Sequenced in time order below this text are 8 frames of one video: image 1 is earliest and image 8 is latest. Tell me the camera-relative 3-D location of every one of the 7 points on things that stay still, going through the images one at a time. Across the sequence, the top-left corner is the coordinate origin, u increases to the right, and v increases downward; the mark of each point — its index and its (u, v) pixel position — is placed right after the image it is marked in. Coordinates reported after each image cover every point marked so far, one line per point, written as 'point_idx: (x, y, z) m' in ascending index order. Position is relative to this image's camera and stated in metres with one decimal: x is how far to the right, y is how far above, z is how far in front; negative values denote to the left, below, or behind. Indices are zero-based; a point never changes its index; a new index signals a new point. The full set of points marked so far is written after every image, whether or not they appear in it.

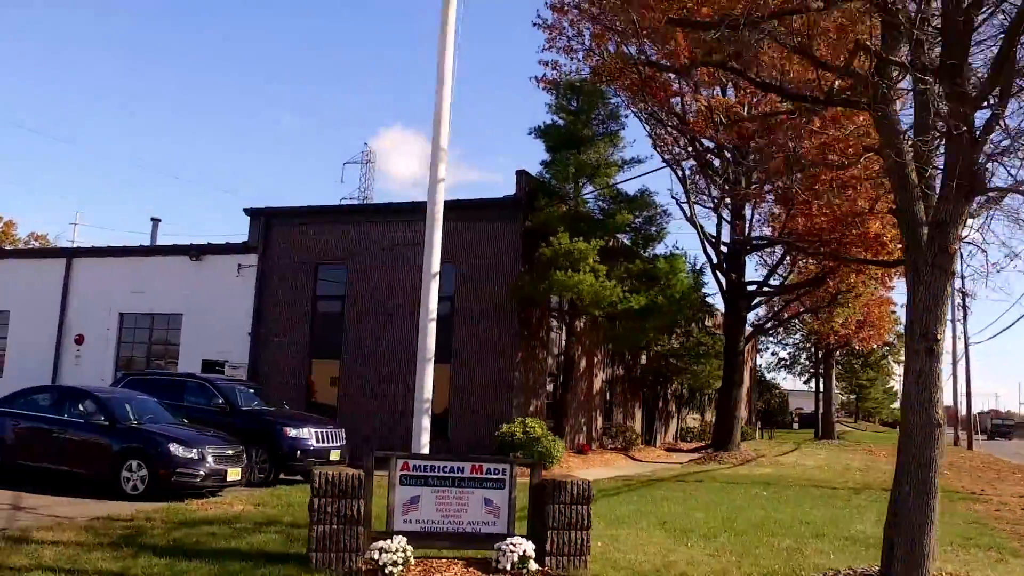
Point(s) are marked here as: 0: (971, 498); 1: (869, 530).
0: (+6.7, -3.1, +17.1) m
1: (+4.1, -2.7, +13.3) m
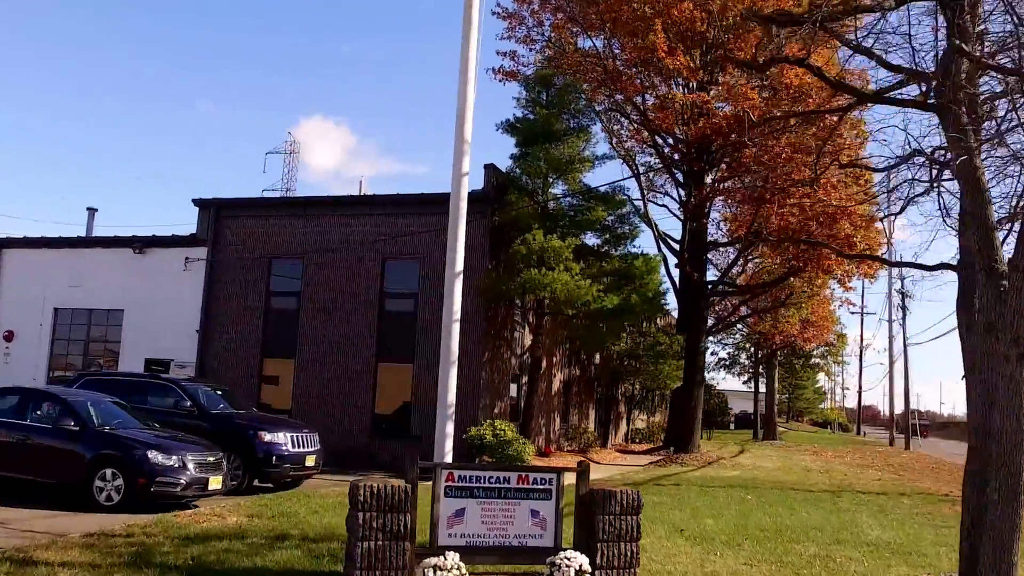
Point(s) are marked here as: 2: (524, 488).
0: (+6.4, -3.1, +17.2) m
1: (+4.2, -2.7, +13.1) m
2: (+0.1, -1.7, +9.7) m
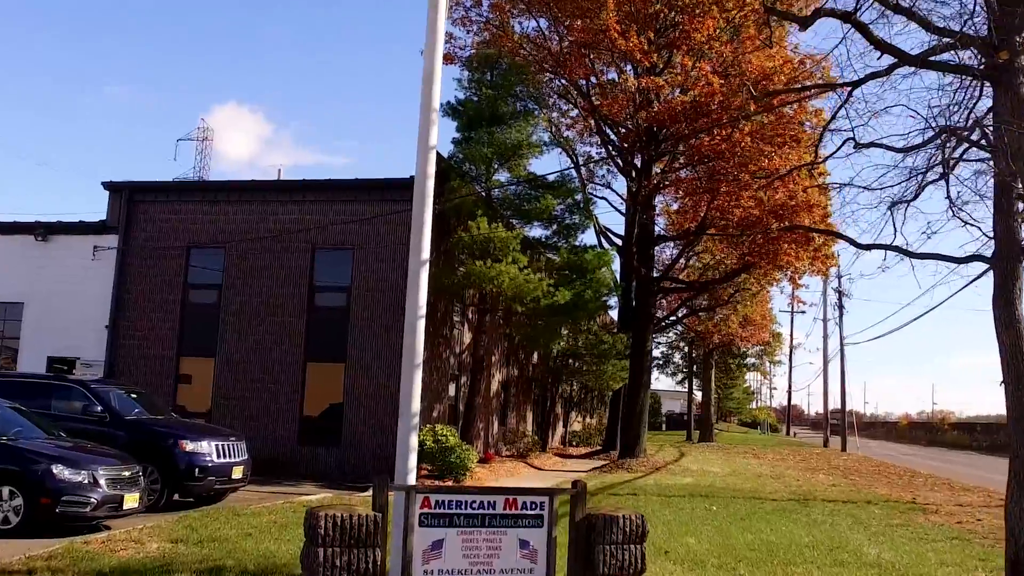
0: (+5.7, -3.1, +16.3) m
1: (+3.8, -2.7, +12.0) m
2: (0.0, -1.6, +8.3) m
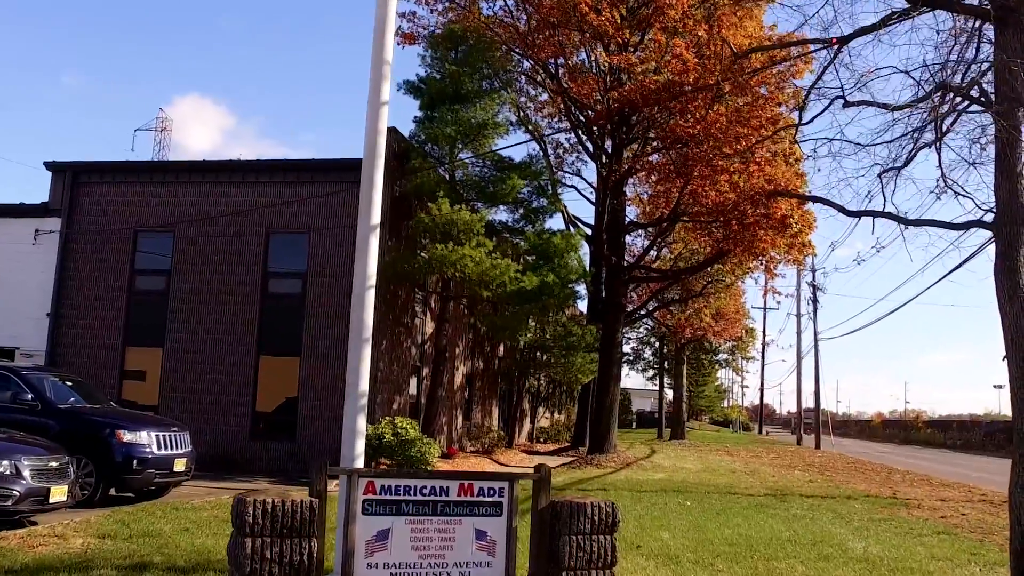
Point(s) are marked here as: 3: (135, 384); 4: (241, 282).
0: (+5.2, -2.9, +15.6) m
1: (+3.4, -2.5, +11.3) m
2: (-0.3, -1.3, +7.4) m
3: (-5.7, -1.5, +17.8) m
4: (-4.1, +0.1, +17.6) m
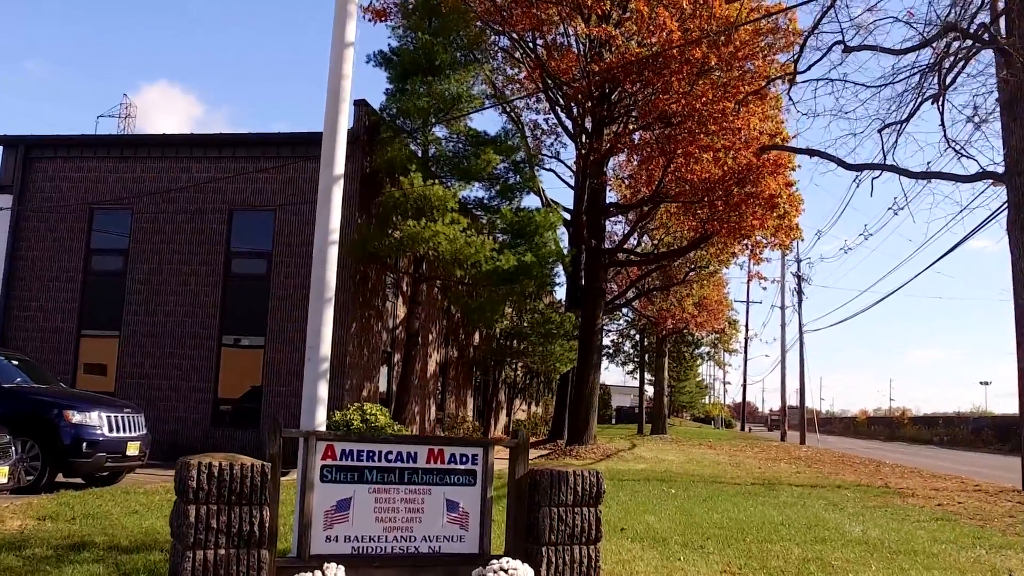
0: (+4.9, -2.6, +14.9) m
1: (+3.2, -2.2, +10.6) m
2: (-0.4, -1.0, +6.7) m
3: (-6.1, -1.2, +17.0) m
4: (-4.4, +0.4, +16.8) m
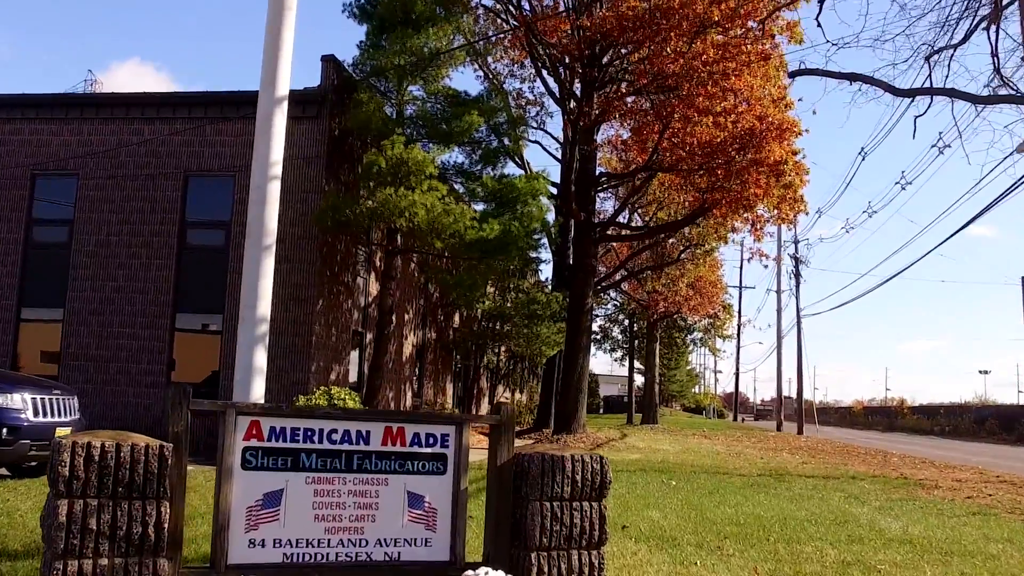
0: (+4.7, -2.3, +13.5) m
1: (+3.0, -1.9, +9.1) m
2: (-0.5, -0.7, +5.2) m
3: (-6.3, -0.8, +15.4) m
4: (-4.6, +0.7, +15.2) m
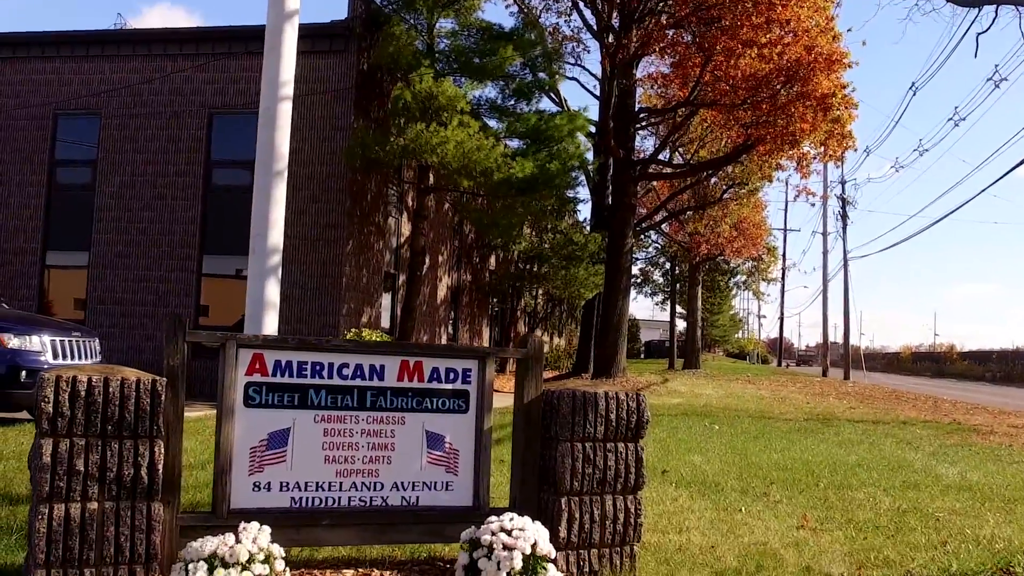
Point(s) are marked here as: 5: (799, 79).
0: (+5.1, -1.6, +13.0) m
1: (+3.3, -1.4, +8.6) m
2: (-0.4, -0.4, +4.8) m
3: (-5.9, -0.1, +15.2) m
4: (-4.2, +1.5, +14.9) m
5: (+3.9, +2.9, +16.1) m
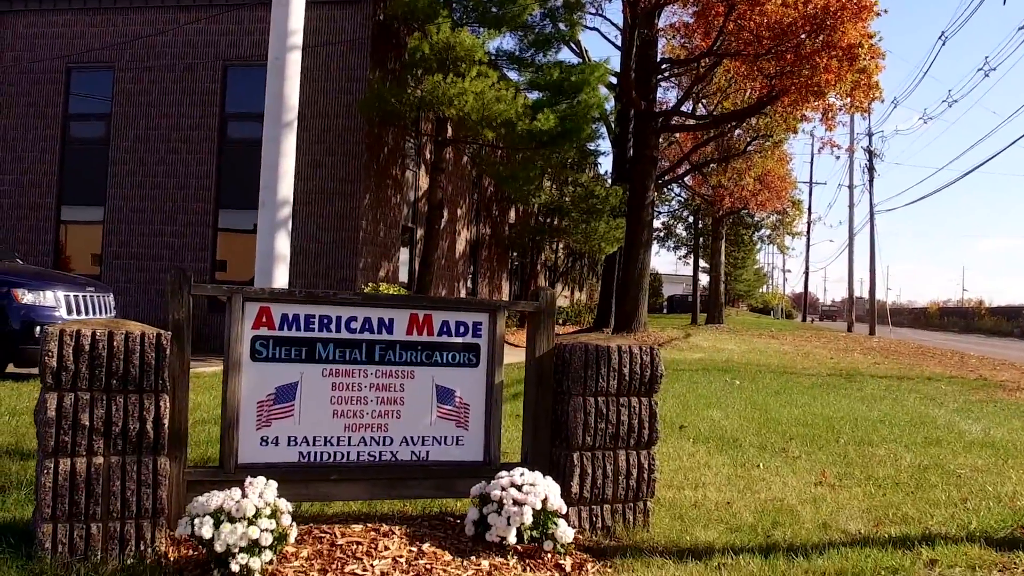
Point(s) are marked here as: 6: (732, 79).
0: (+5.3, -1.1, +12.8) m
1: (+3.4, -1.0, +8.5) m
2: (-0.4, -0.2, +4.7) m
3: (-5.6, +0.5, +15.2) m
4: (-3.9, +2.0, +14.8) m
5: (+4.2, +3.5, +15.8) m
6: (+3.5, +3.3, +19.1) m
